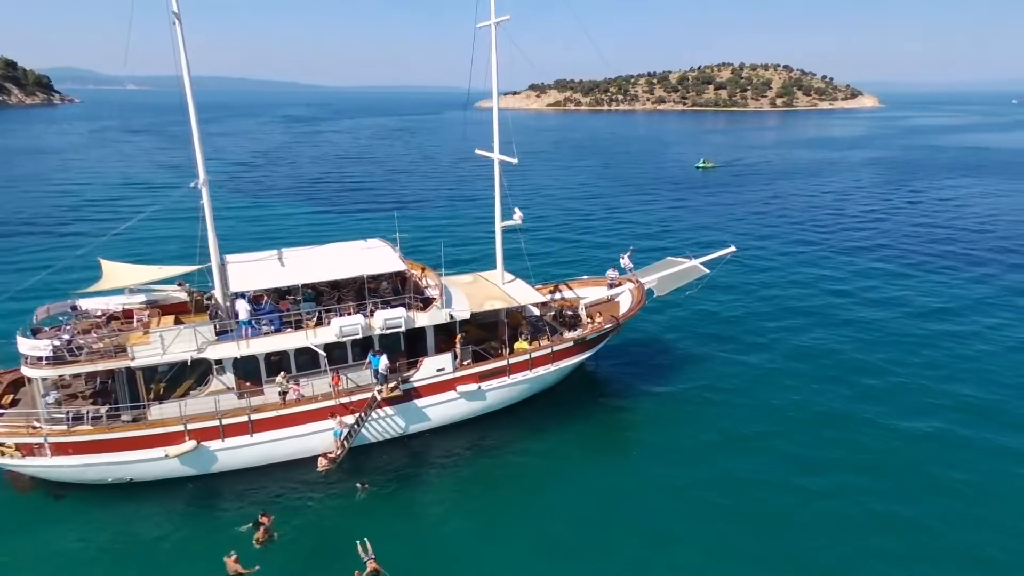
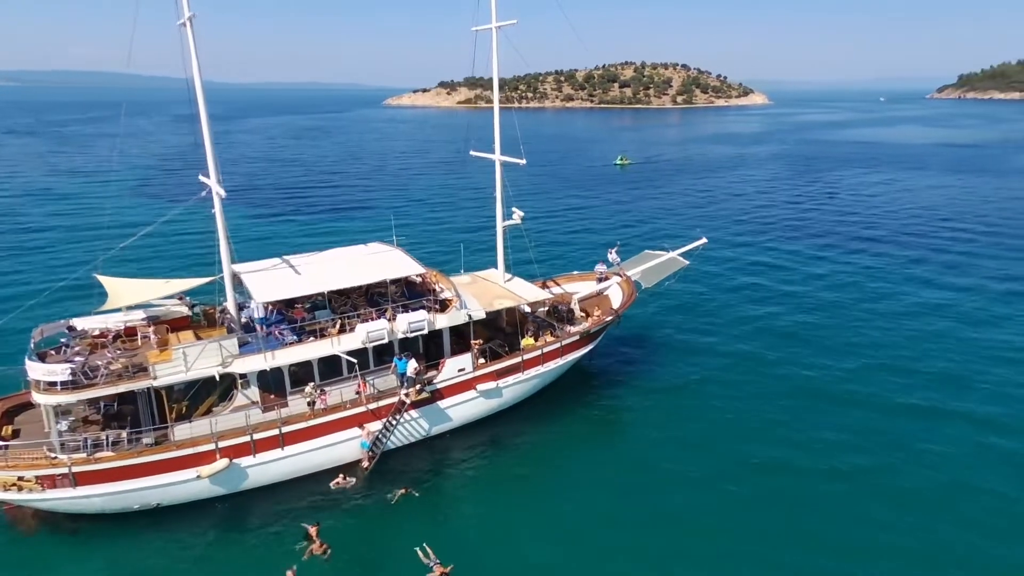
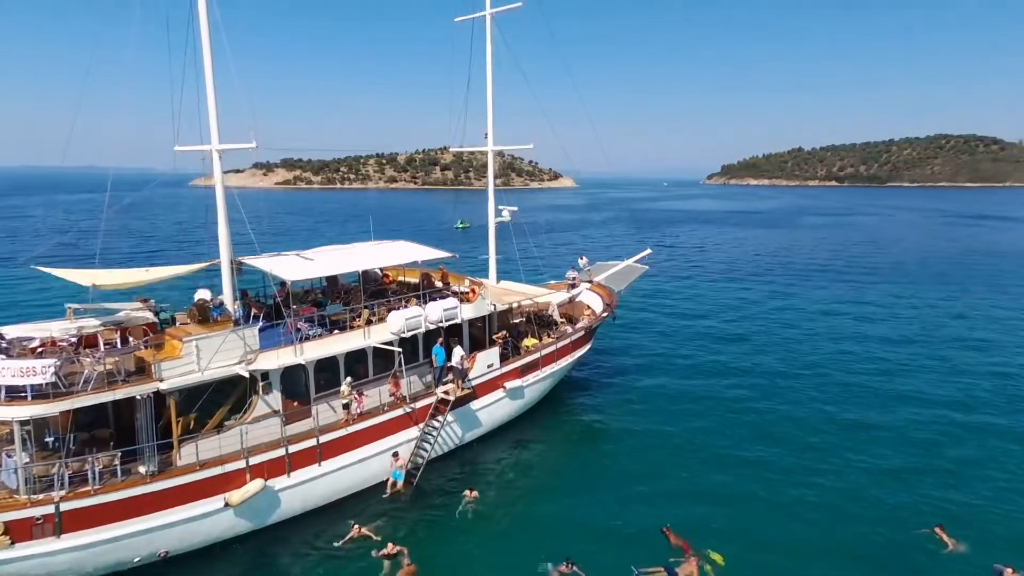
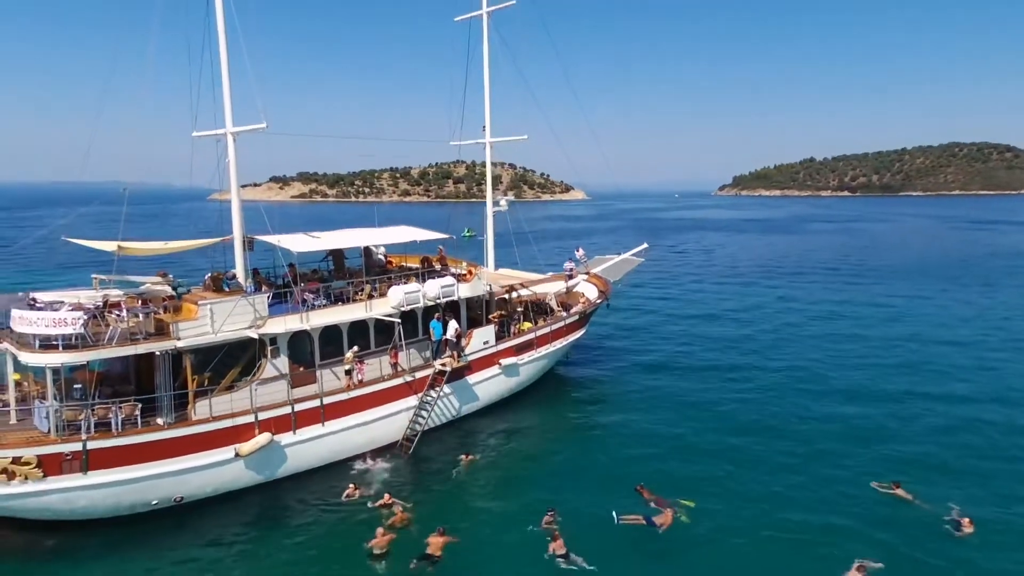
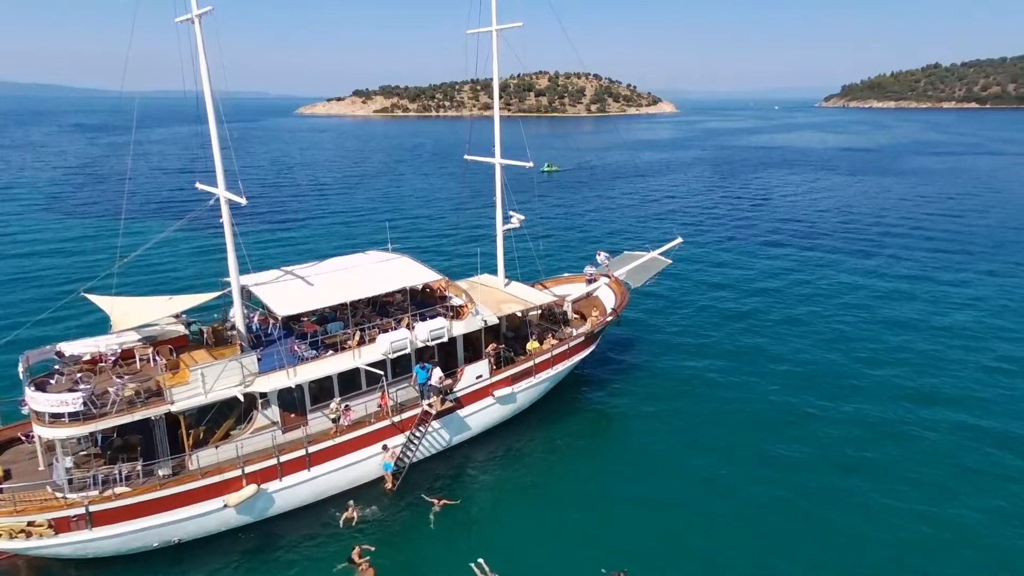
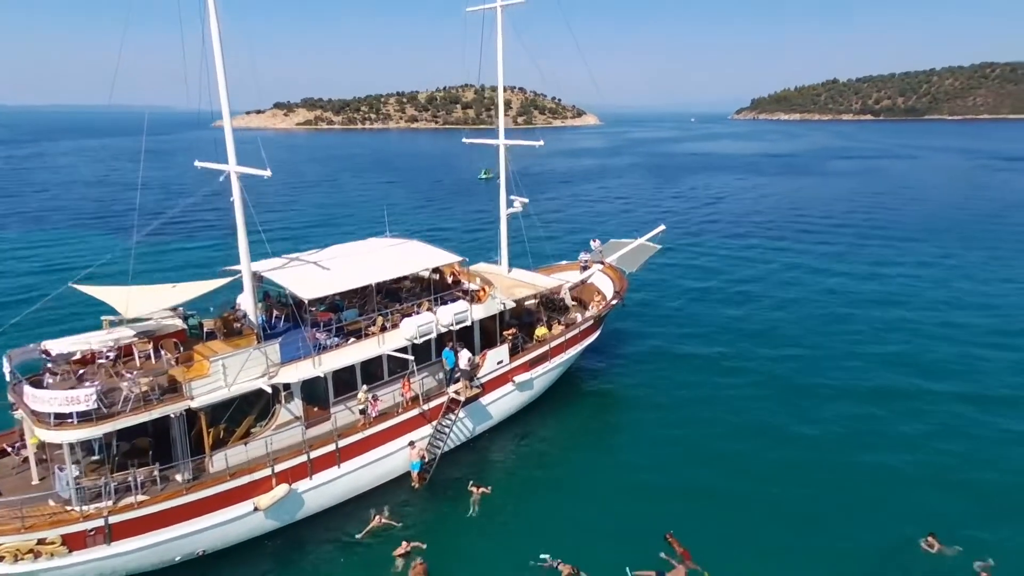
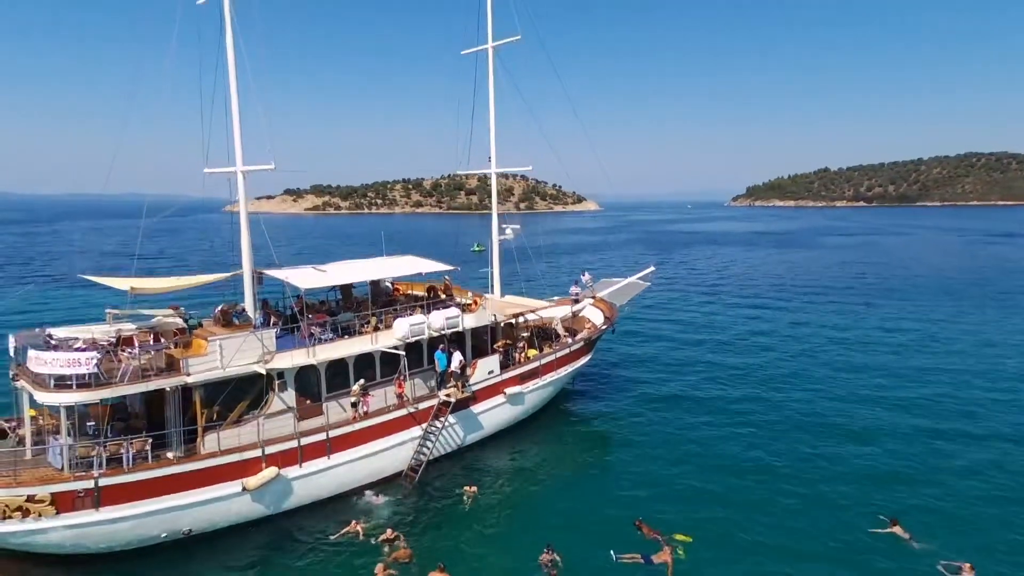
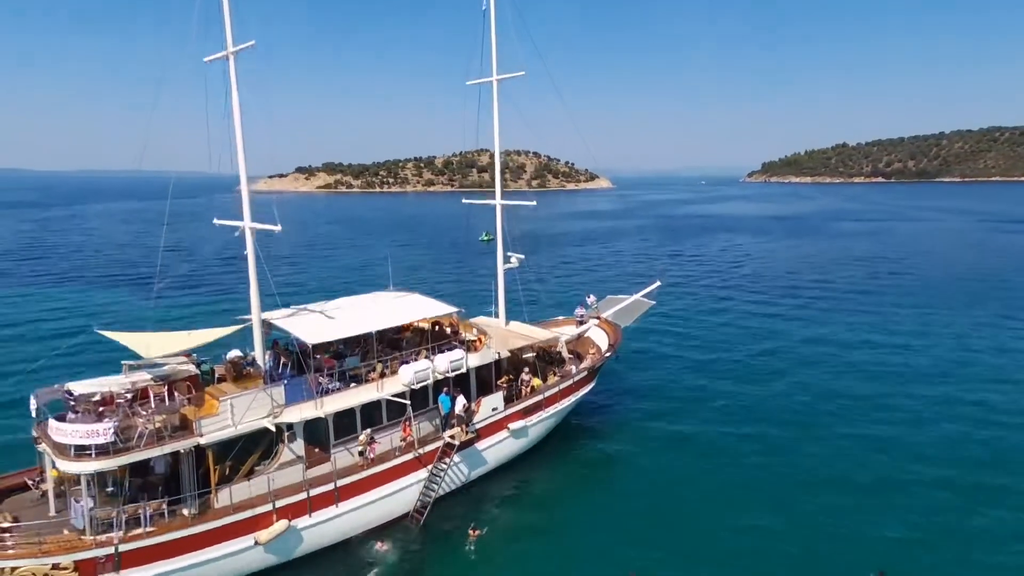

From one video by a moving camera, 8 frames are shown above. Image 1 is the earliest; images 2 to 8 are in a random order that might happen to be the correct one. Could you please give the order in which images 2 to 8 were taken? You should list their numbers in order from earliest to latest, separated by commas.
2, 5, 6, 3, 4, 7, 8
